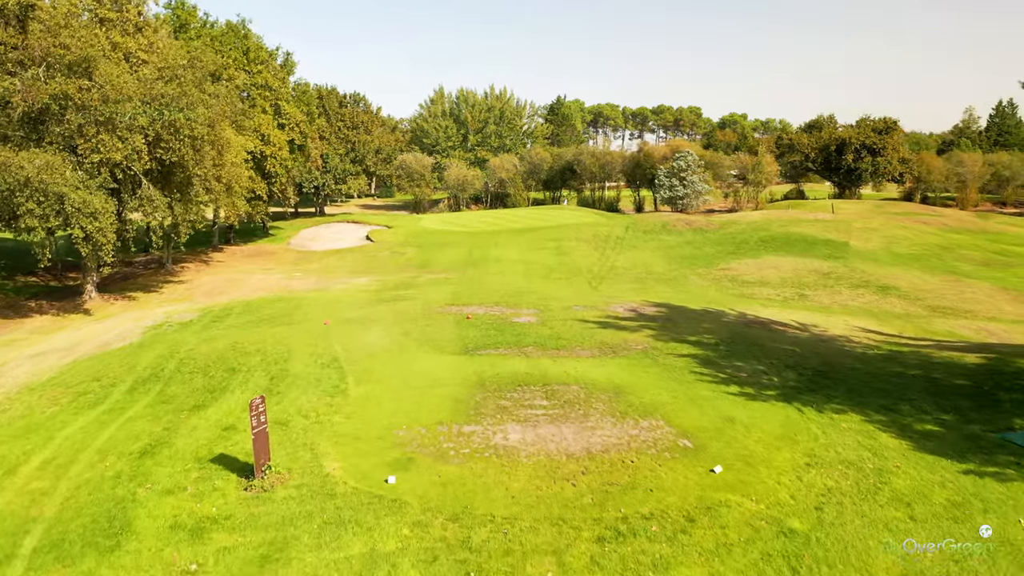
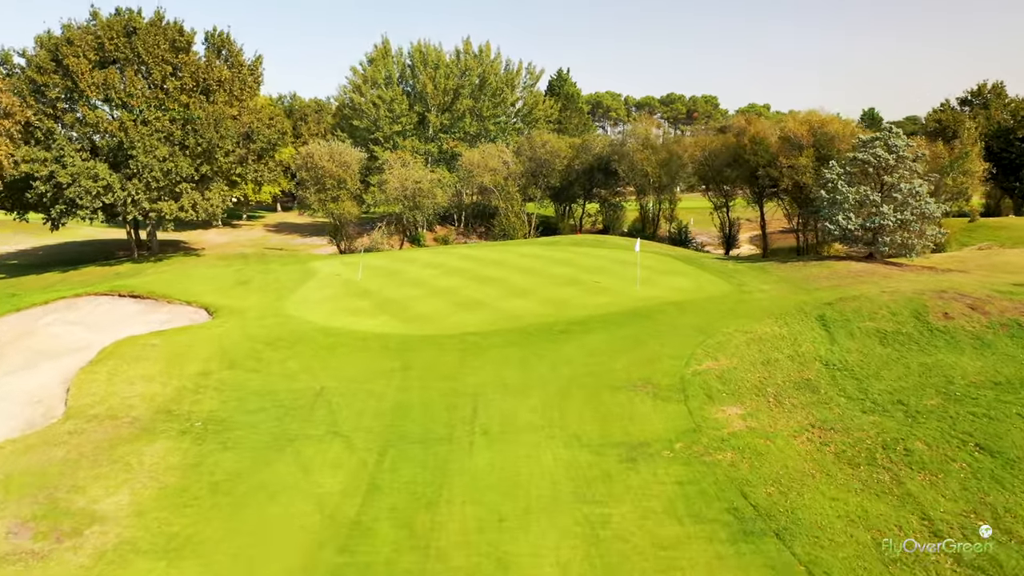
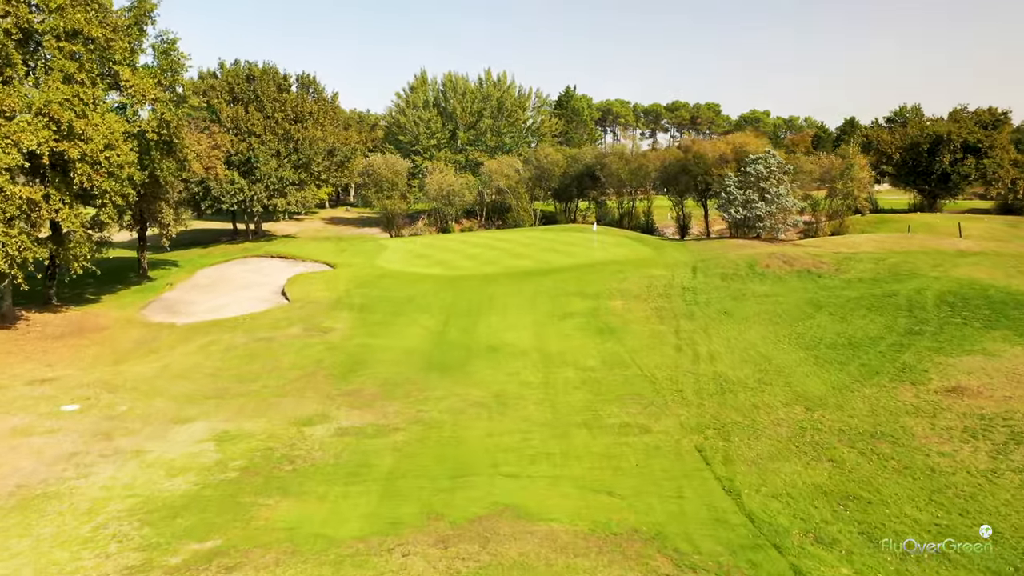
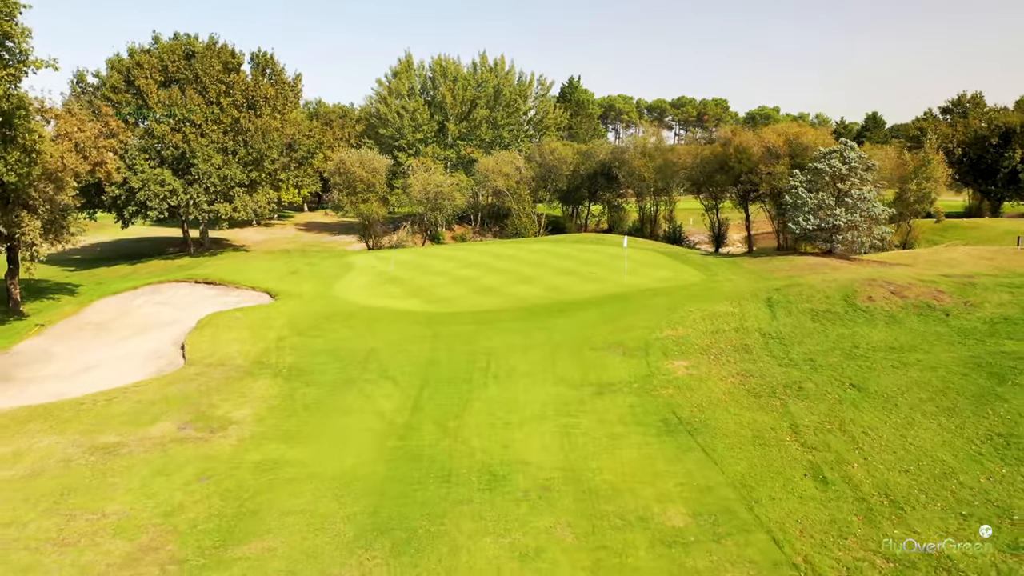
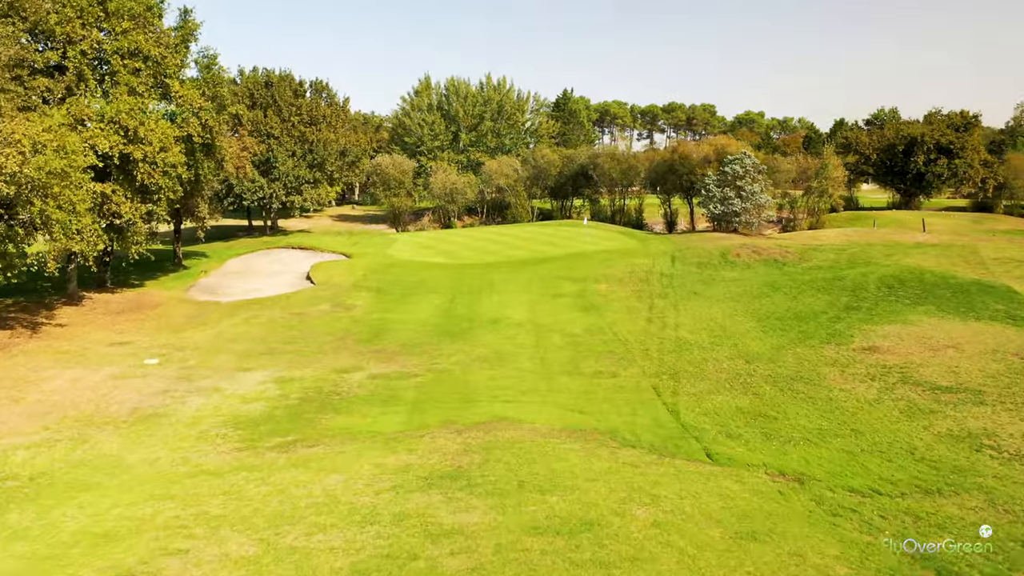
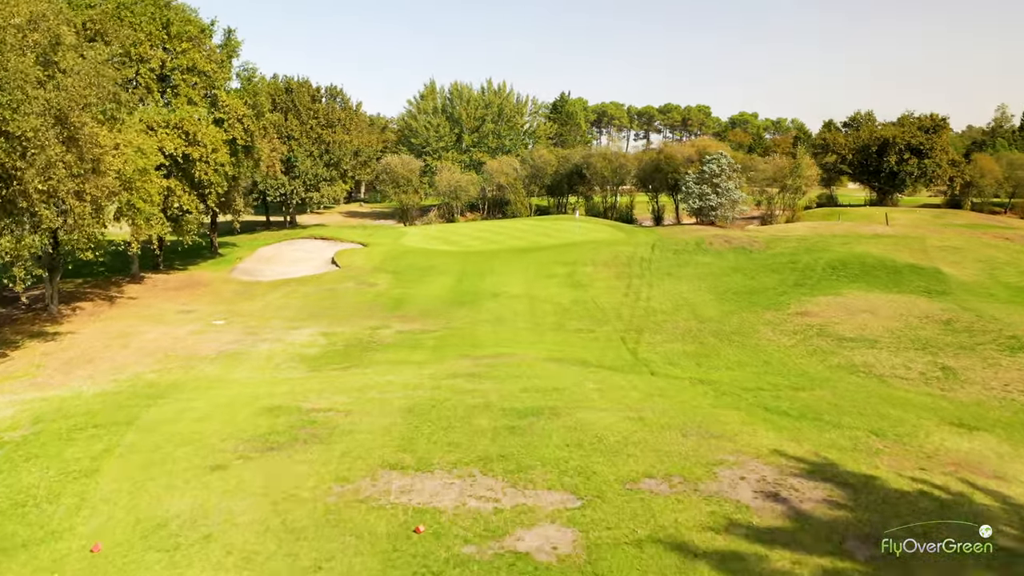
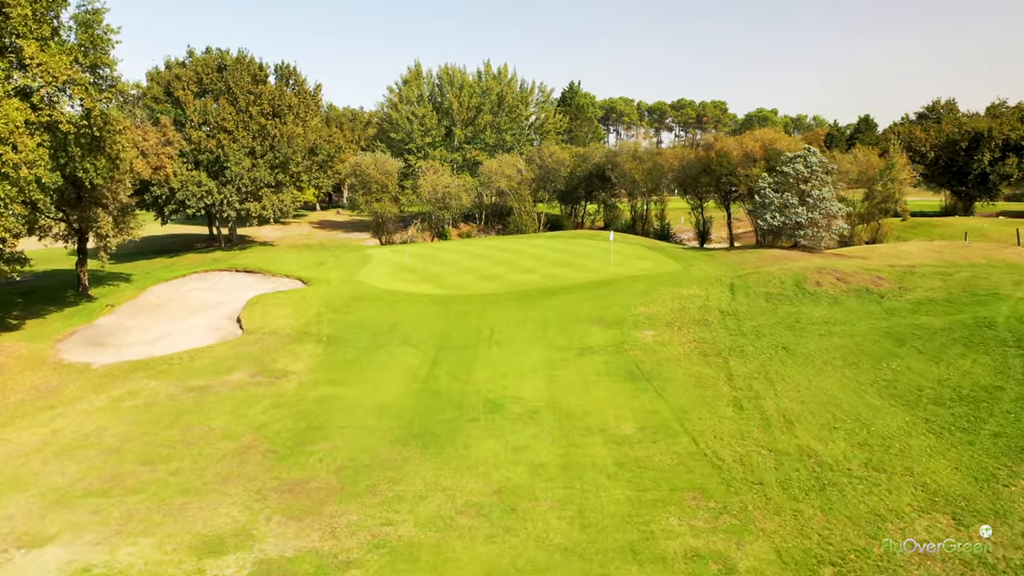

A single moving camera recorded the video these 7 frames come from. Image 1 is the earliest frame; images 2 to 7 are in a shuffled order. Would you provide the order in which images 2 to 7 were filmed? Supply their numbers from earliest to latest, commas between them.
6, 5, 3, 7, 4, 2
